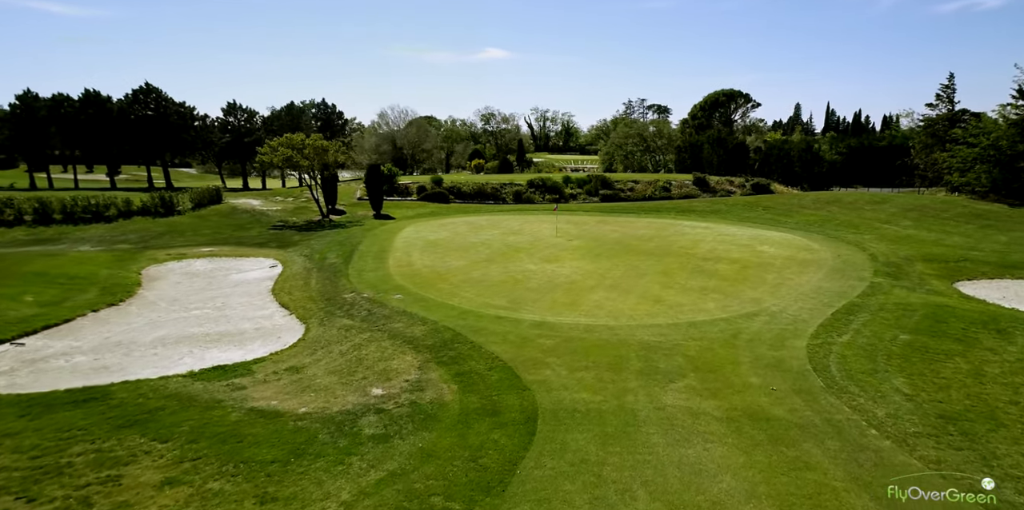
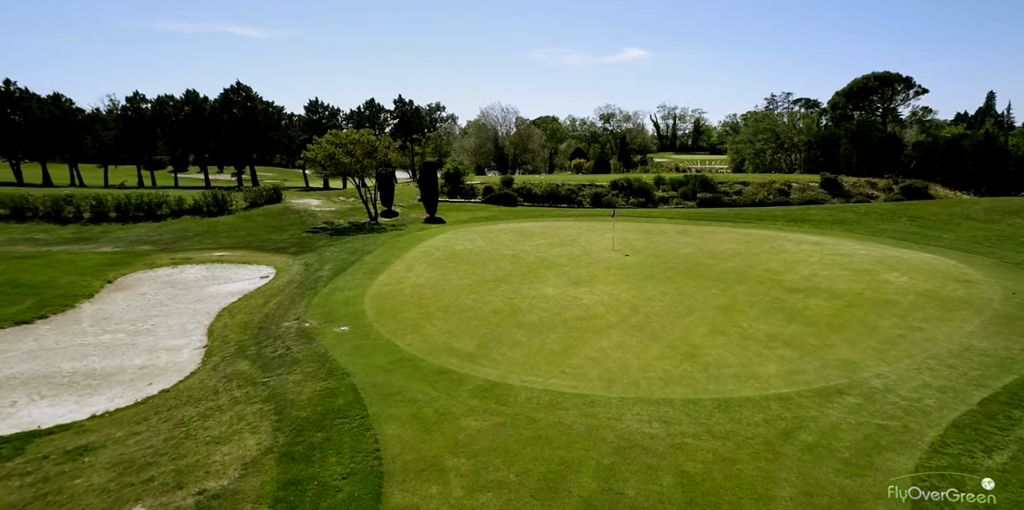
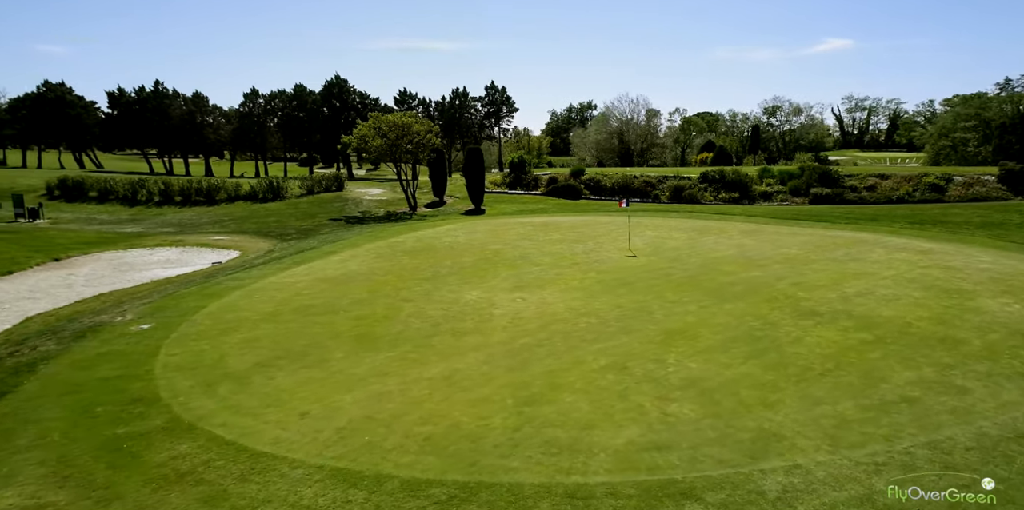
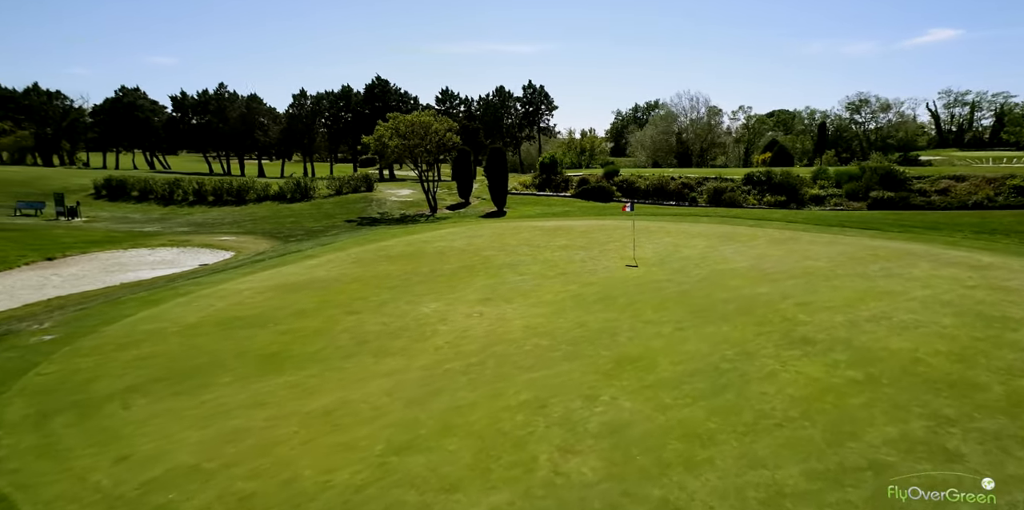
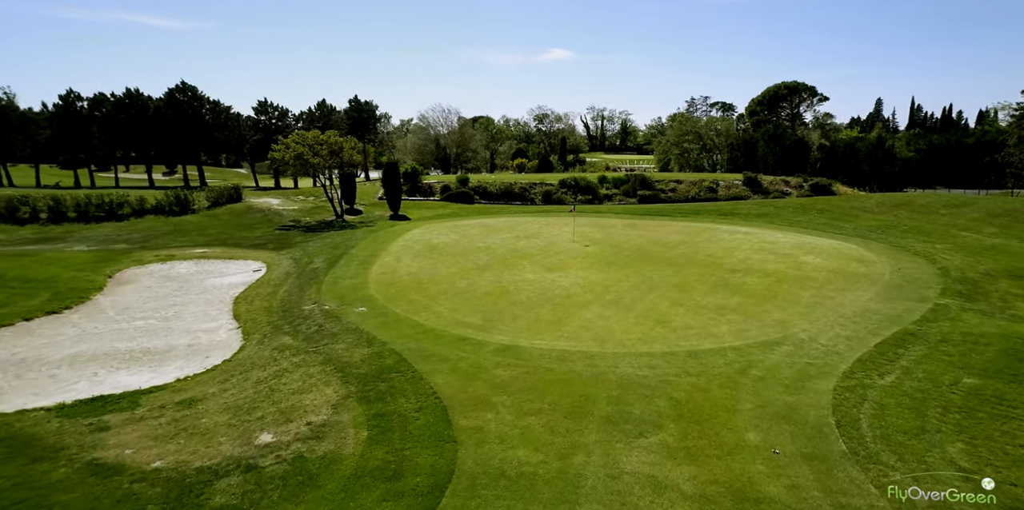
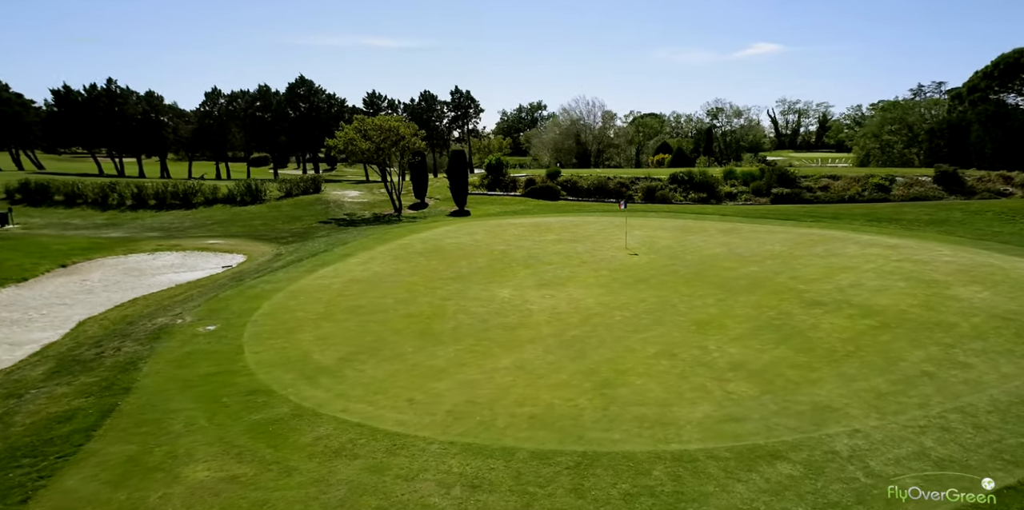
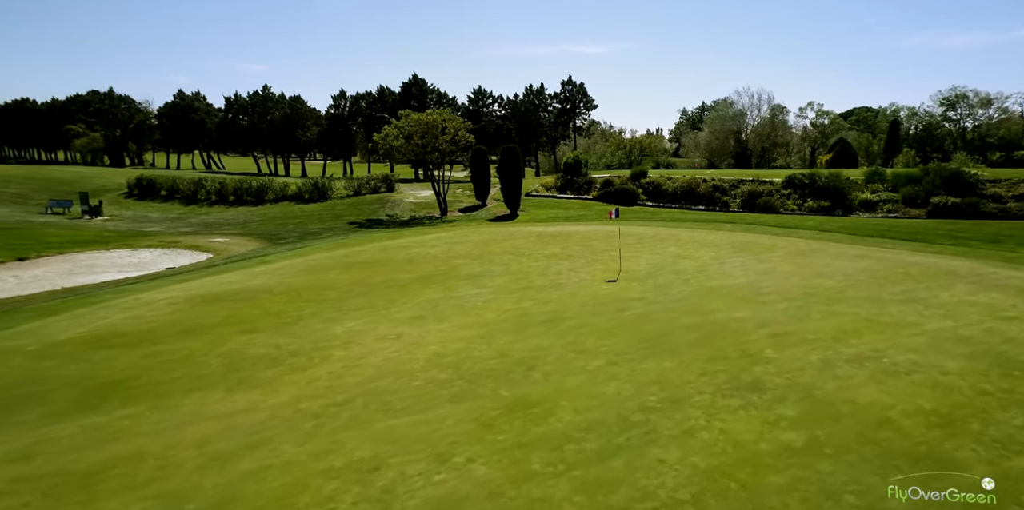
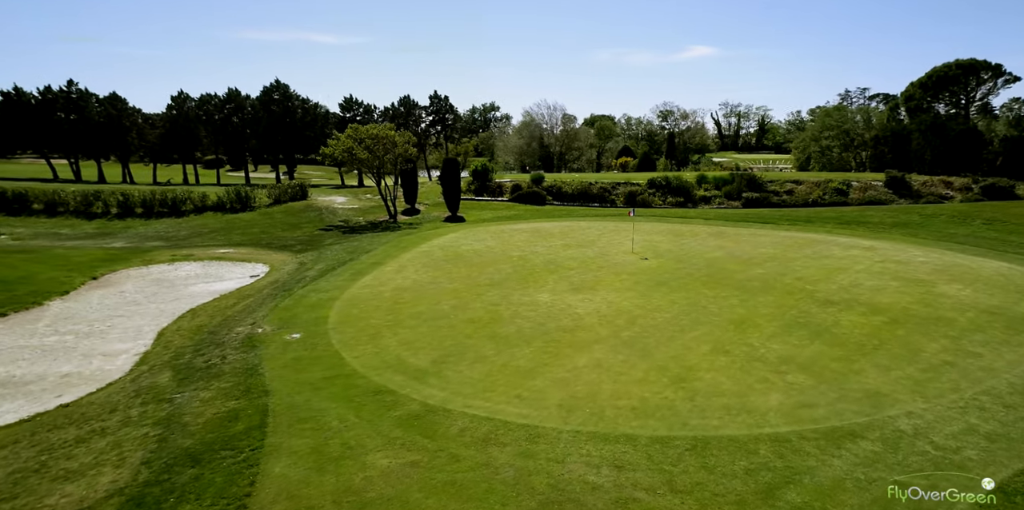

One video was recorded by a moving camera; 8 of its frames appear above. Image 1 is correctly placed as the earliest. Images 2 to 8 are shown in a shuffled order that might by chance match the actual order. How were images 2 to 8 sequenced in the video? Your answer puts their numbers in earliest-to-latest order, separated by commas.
5, 2, 8, 6, 3, 4, 7
